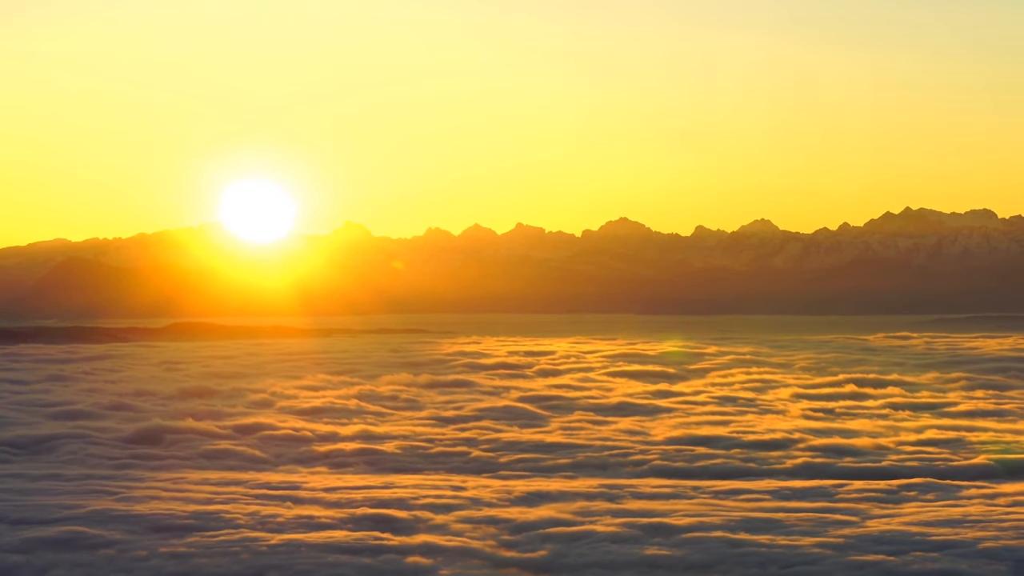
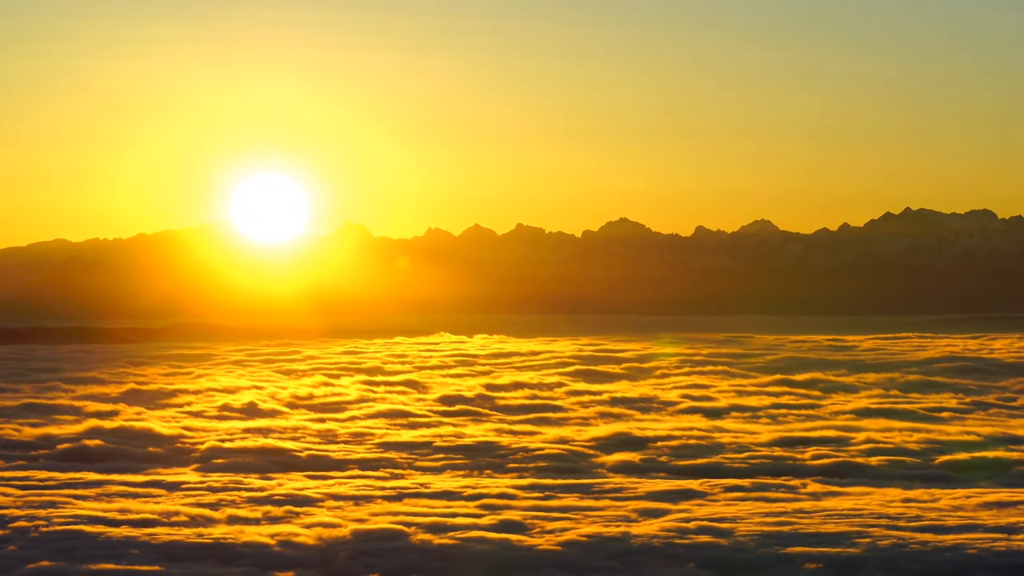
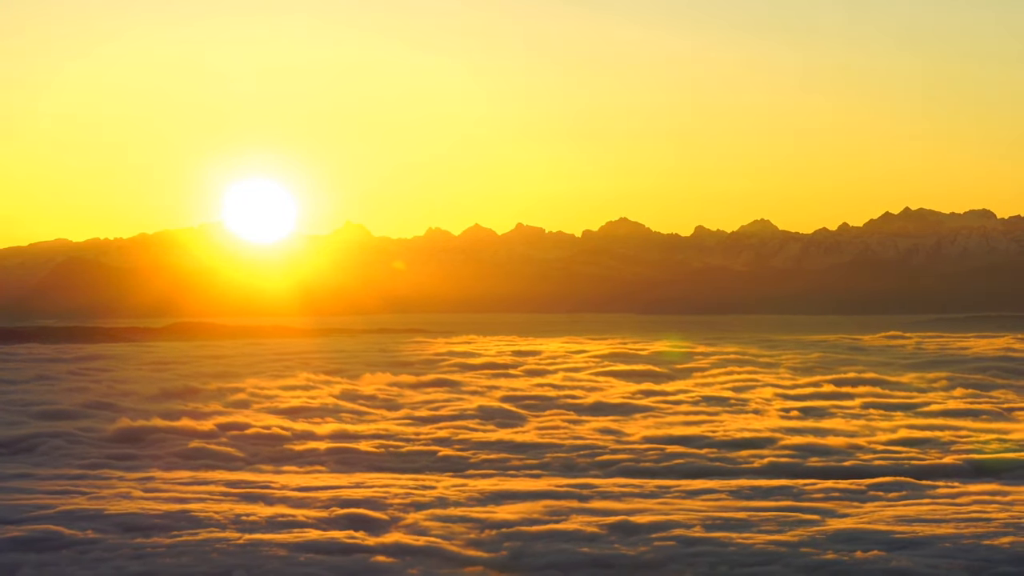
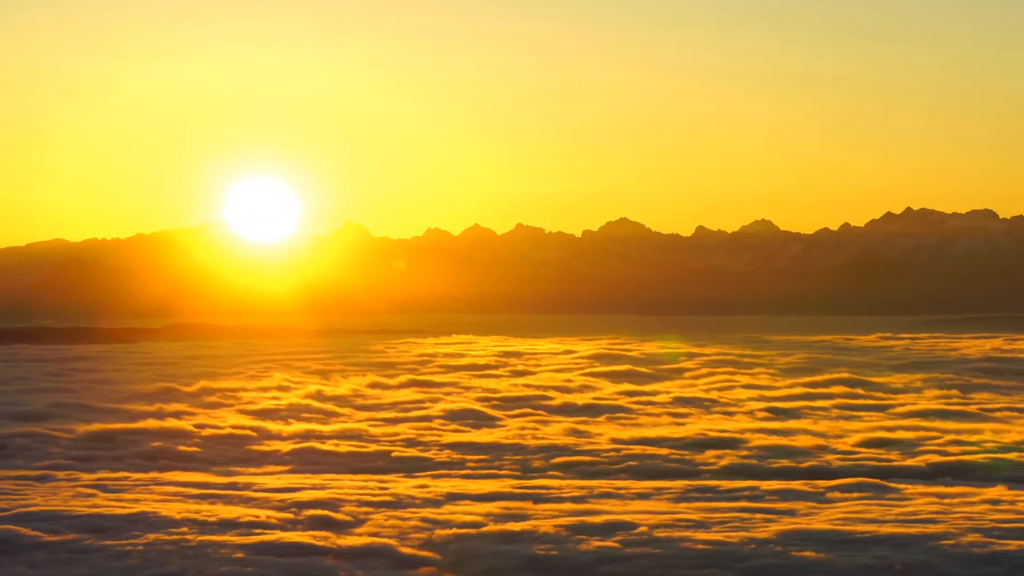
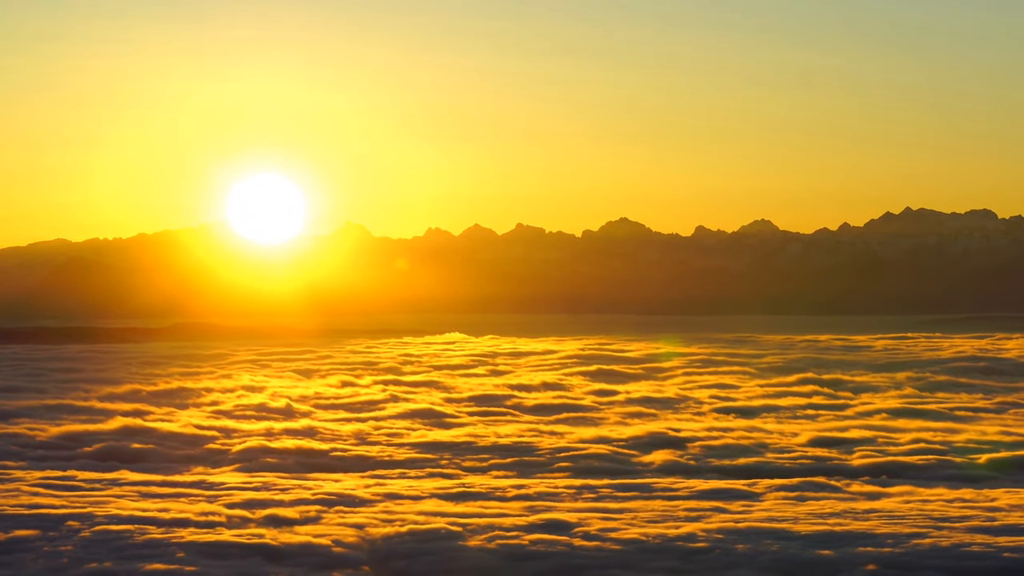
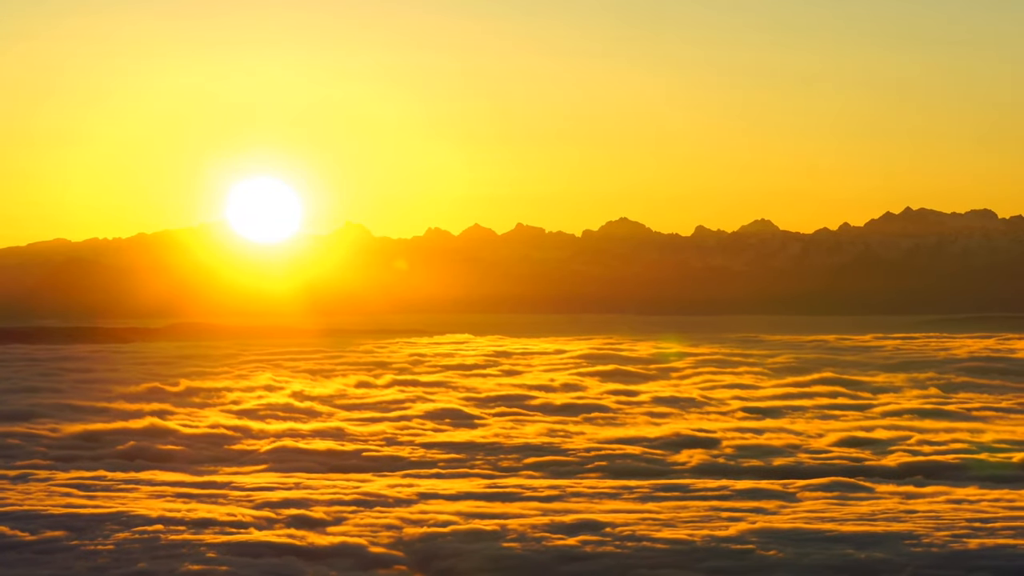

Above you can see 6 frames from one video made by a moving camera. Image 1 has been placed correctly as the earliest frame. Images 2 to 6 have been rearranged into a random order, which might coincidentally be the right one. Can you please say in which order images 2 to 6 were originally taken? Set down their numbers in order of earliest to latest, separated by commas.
3, 4, 6, 5, 2
